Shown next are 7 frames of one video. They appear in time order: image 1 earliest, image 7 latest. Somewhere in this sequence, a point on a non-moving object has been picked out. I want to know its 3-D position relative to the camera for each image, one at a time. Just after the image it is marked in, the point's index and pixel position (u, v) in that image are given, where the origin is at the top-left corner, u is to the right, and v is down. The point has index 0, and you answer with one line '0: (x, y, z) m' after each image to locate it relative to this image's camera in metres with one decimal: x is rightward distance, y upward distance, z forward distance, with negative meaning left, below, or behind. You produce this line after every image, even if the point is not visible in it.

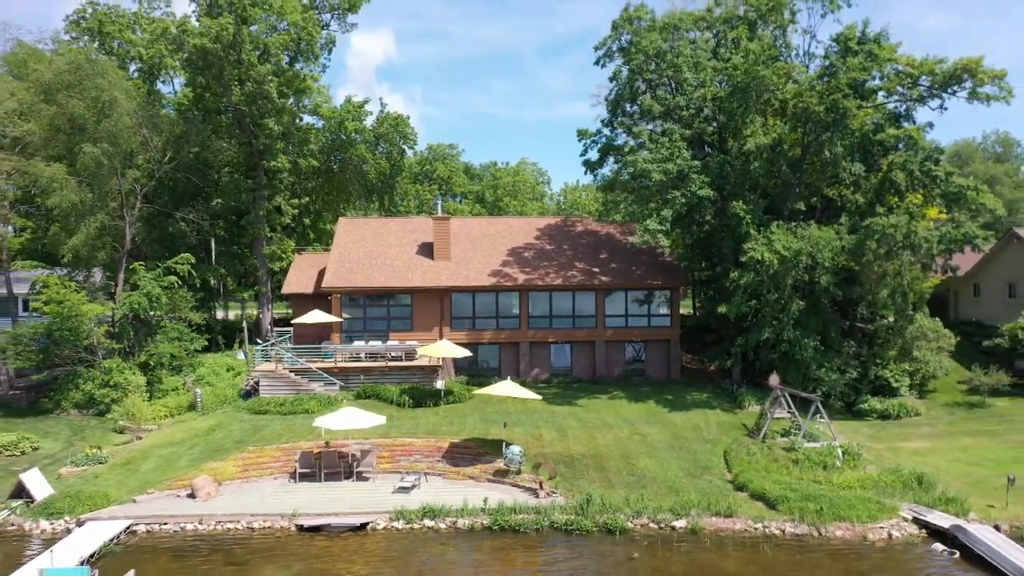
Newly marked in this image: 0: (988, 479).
0: (+10.4, -4.3, +18.1) m
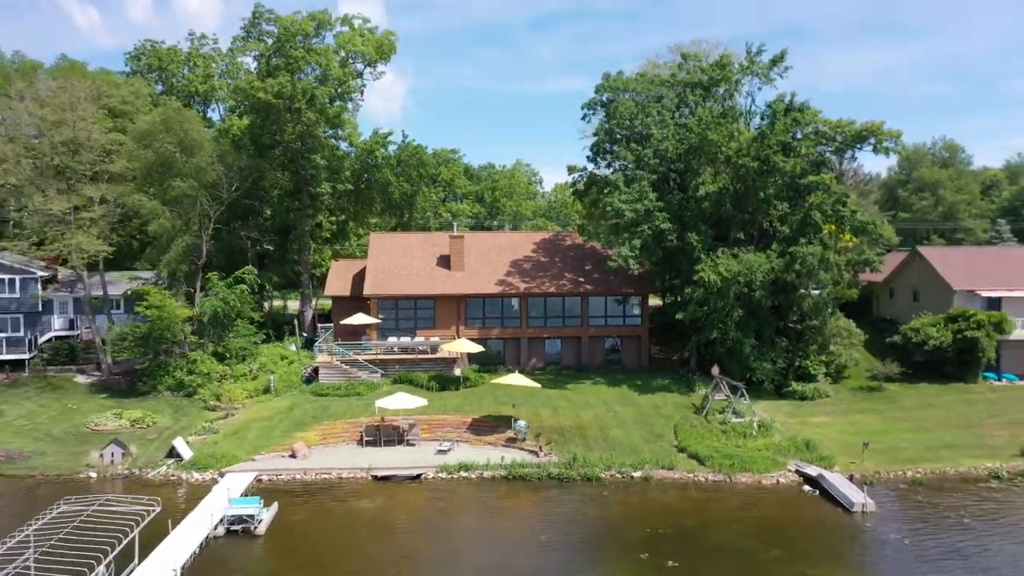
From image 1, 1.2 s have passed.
0: (+10.7, -4.9, +25.5) m
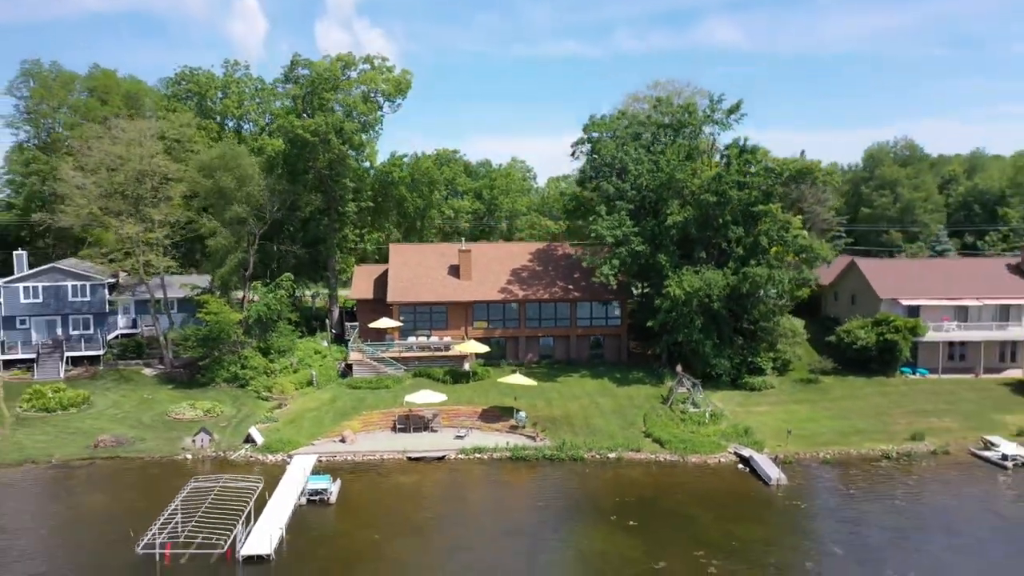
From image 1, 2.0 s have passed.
0: (+10.8, -5.7, +32.5) m
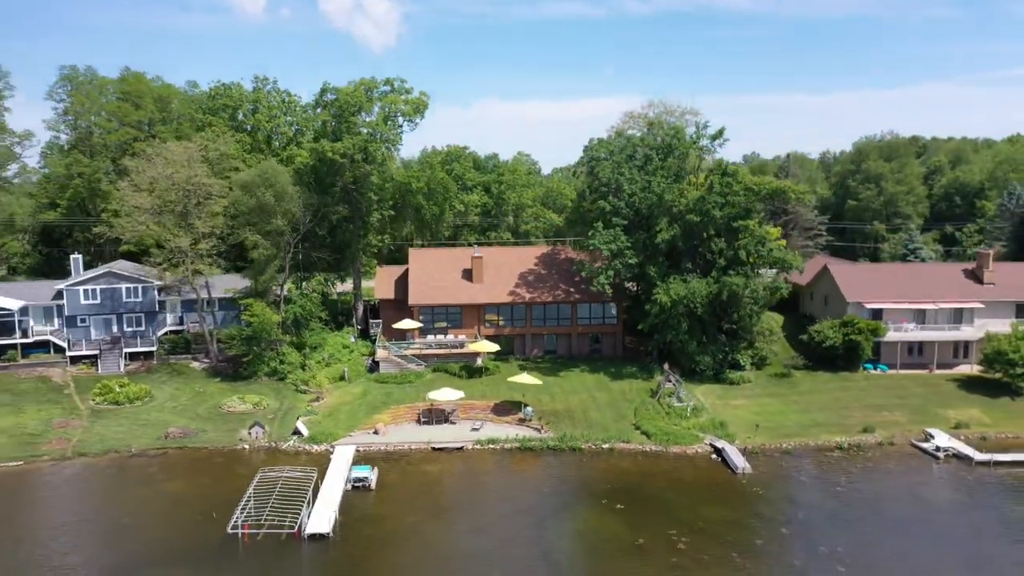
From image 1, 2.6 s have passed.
0: (+11.1, -6.3, +37.8) m
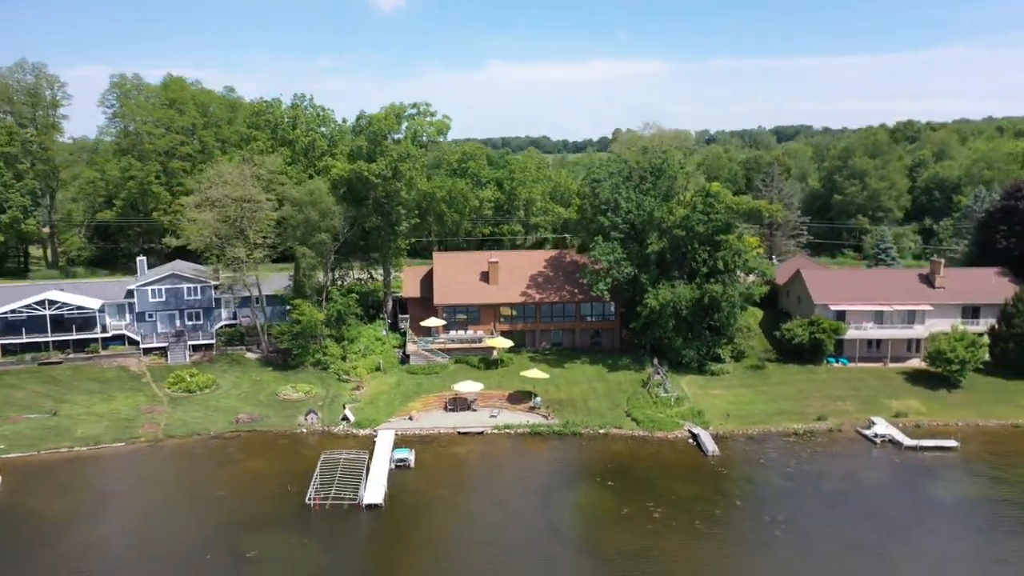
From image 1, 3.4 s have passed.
0: (+11.8, -6.8, +45.0) m
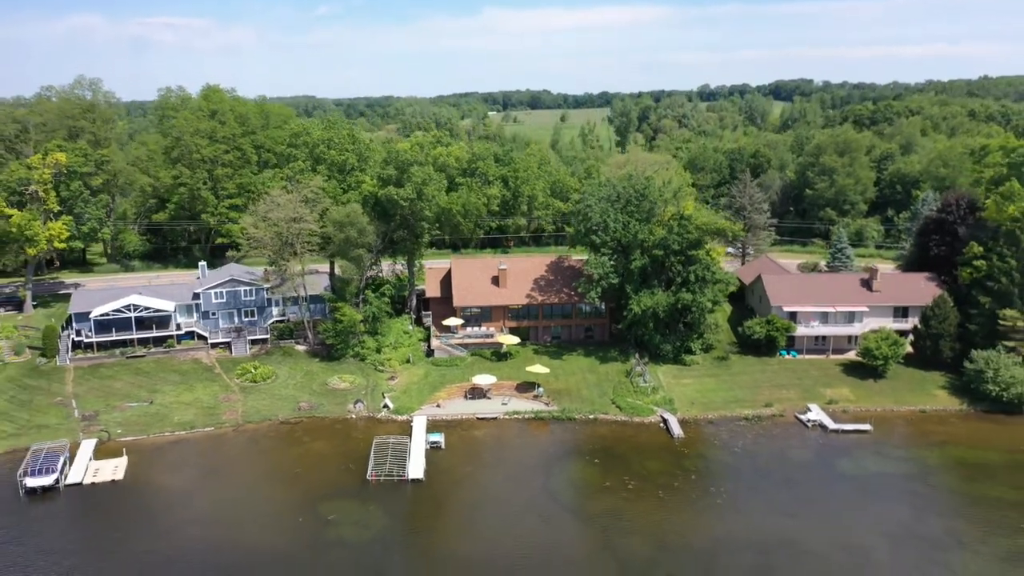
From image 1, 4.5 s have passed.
0: (+12.3, -7.6, +55.8) m
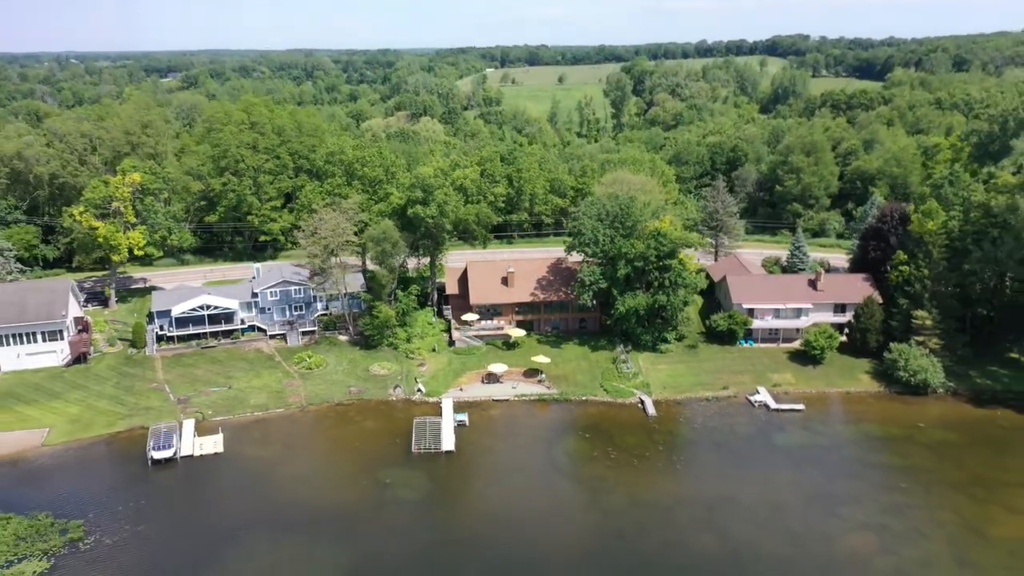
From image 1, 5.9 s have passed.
0: (+13.0, -8.1, +69.5) m
